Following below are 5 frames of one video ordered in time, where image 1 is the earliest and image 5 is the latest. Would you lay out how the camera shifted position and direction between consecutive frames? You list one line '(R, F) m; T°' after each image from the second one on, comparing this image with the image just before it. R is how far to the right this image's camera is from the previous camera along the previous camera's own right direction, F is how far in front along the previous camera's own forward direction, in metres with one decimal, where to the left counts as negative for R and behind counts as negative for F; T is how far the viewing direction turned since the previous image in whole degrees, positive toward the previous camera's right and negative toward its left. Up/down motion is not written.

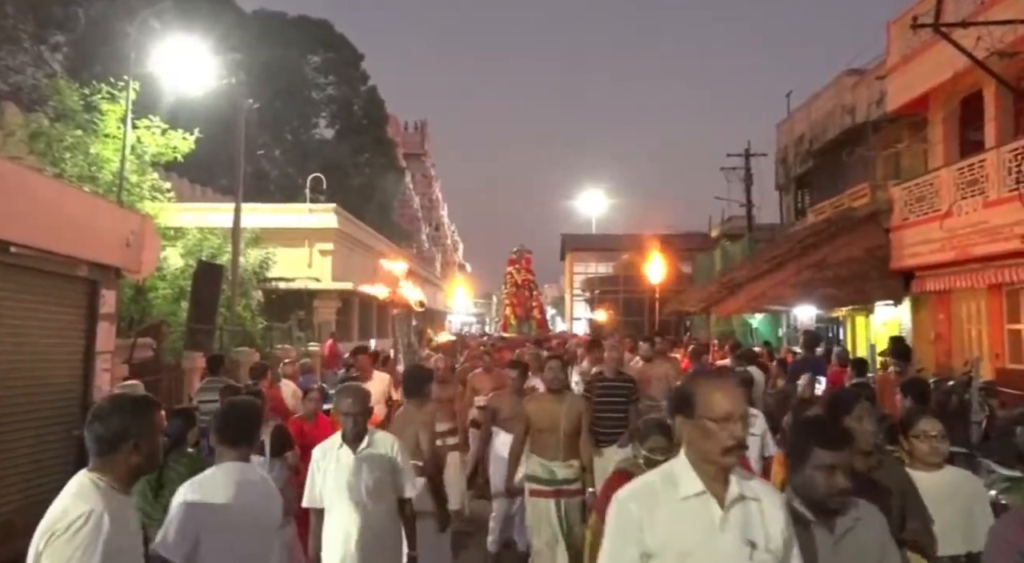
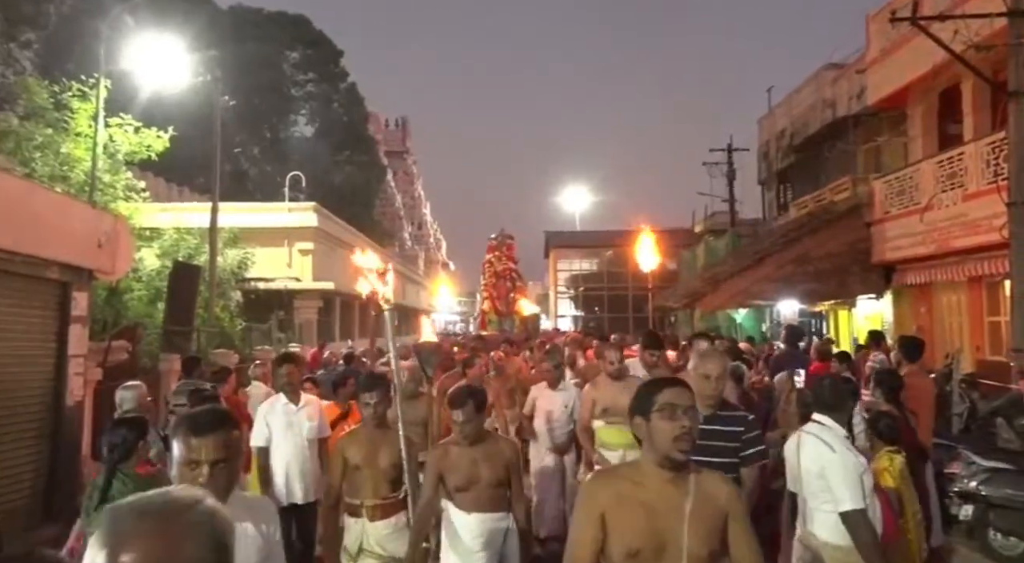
(-0.1, +0.1) m; +2°
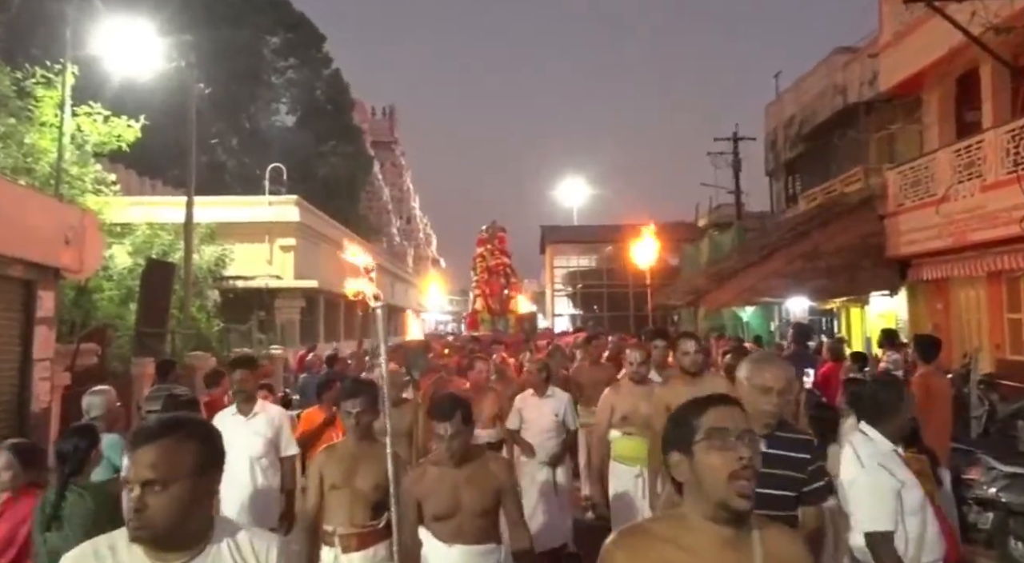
(0.0, +0.9) m; 0°
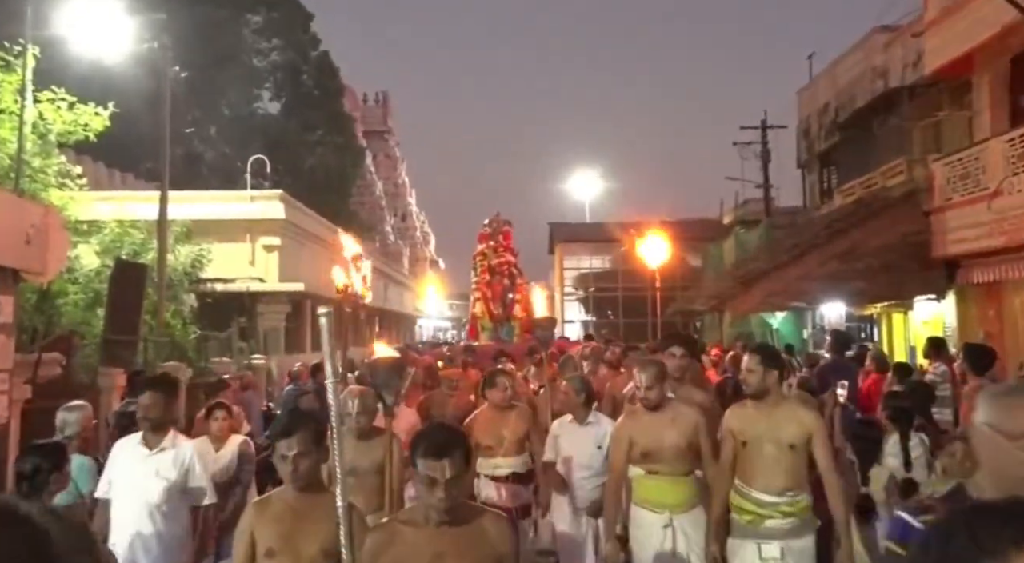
(+0.1, +1.4) m; -1°
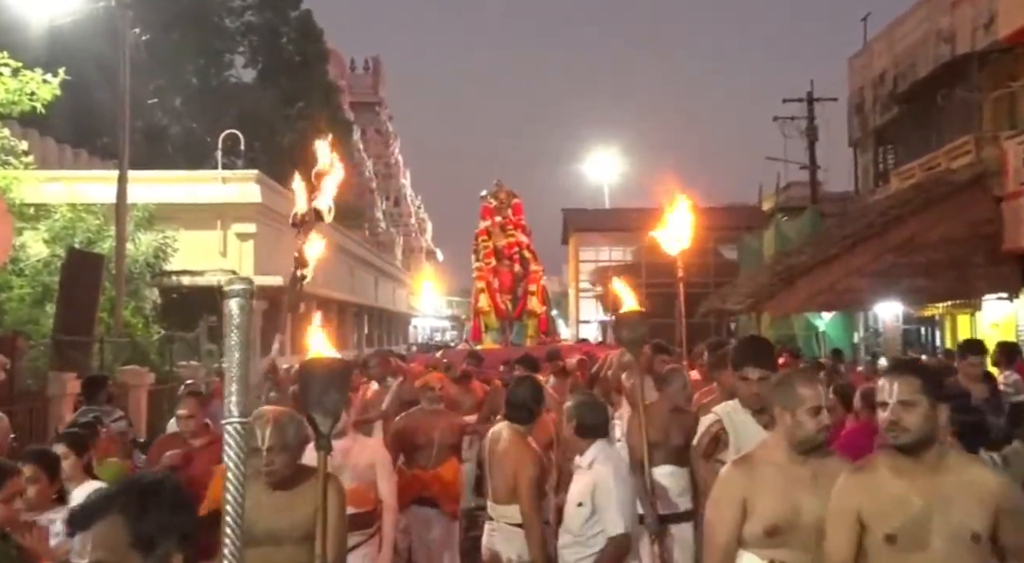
(+0.1, +1.7) m; -1°
